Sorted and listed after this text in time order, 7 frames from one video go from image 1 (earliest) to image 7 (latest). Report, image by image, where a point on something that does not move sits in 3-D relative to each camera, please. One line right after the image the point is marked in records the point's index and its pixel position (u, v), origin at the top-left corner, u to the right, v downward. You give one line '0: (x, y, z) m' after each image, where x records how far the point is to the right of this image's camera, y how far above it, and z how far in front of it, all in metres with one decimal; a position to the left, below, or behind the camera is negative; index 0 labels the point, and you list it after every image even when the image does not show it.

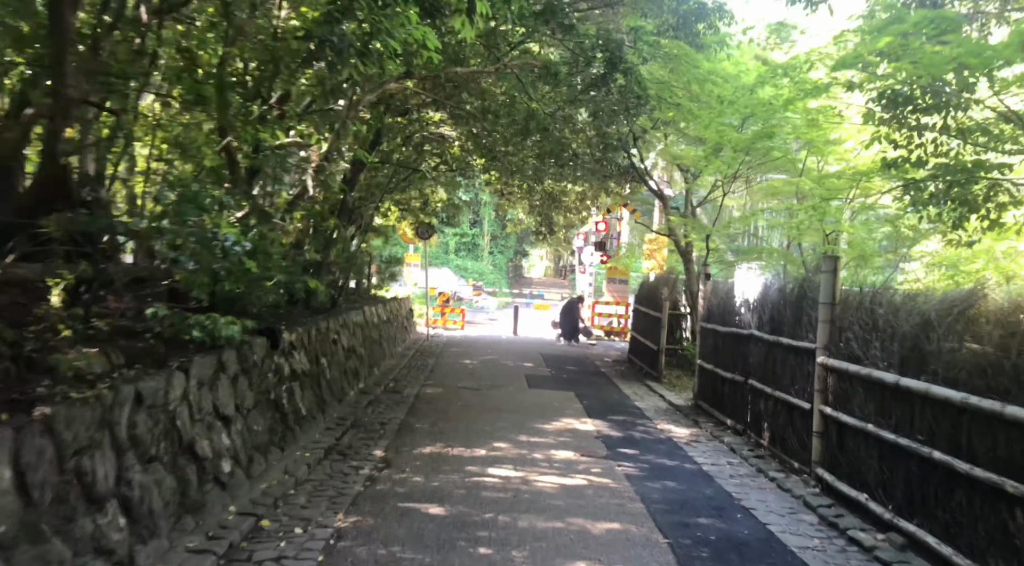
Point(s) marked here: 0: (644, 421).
0: (+1.6, -1.7, +9.3) m
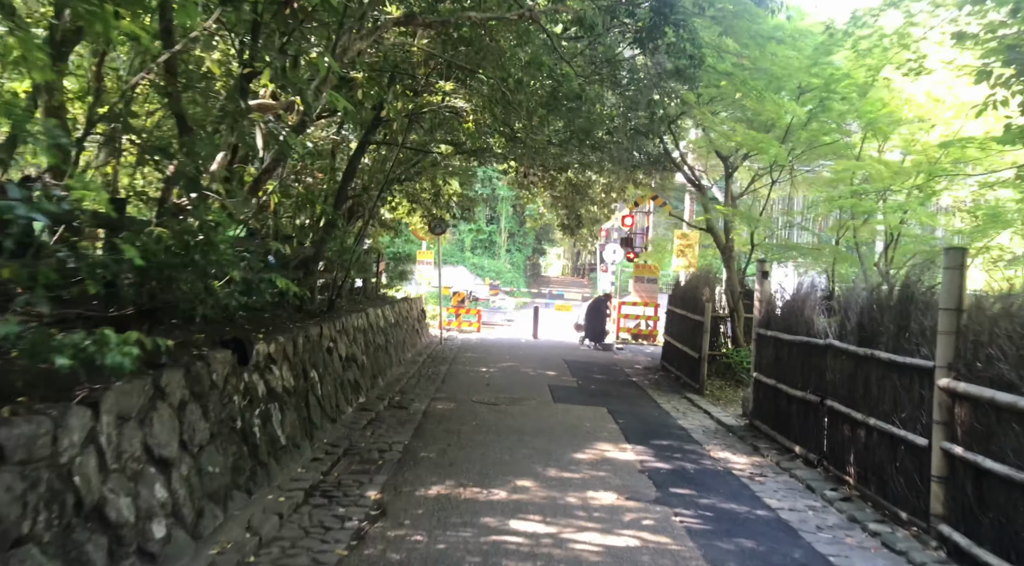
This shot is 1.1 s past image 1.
0: (+1.8, -1.7, +7.9) m
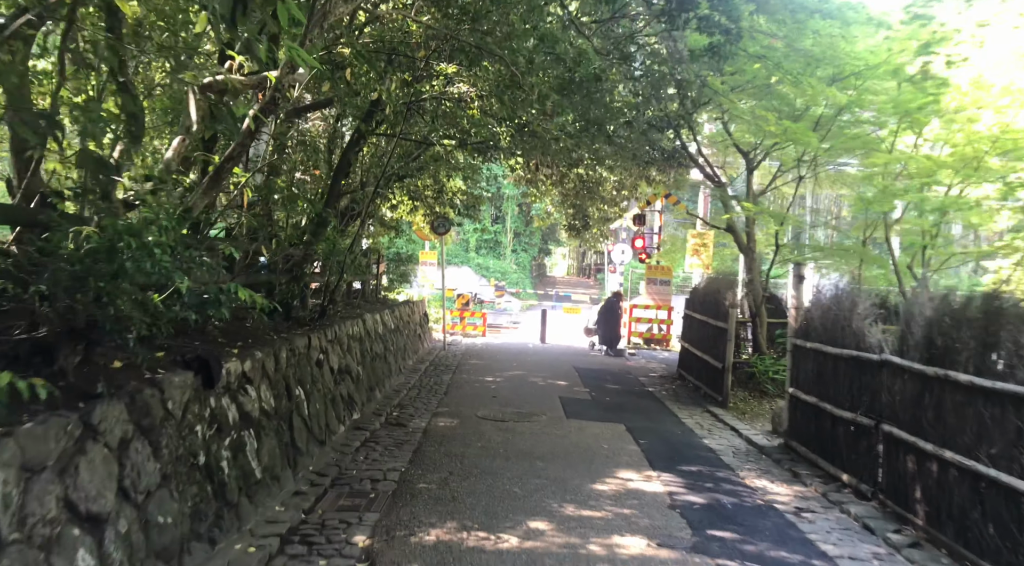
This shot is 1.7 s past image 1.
0: (+1.9, -1.7, +7.0) m
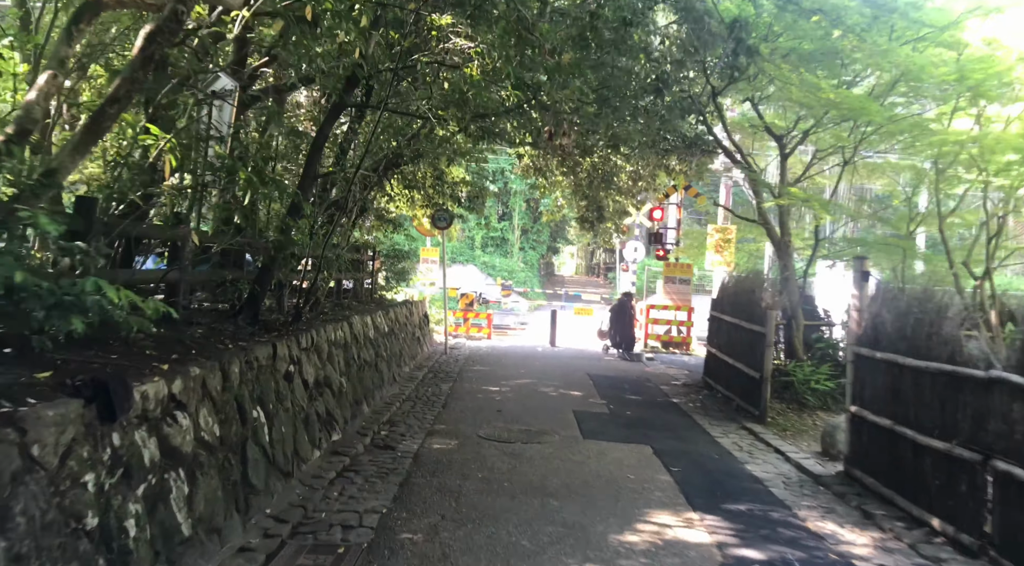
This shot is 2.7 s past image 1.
0: (+2.0, -1.7, +5.7) m
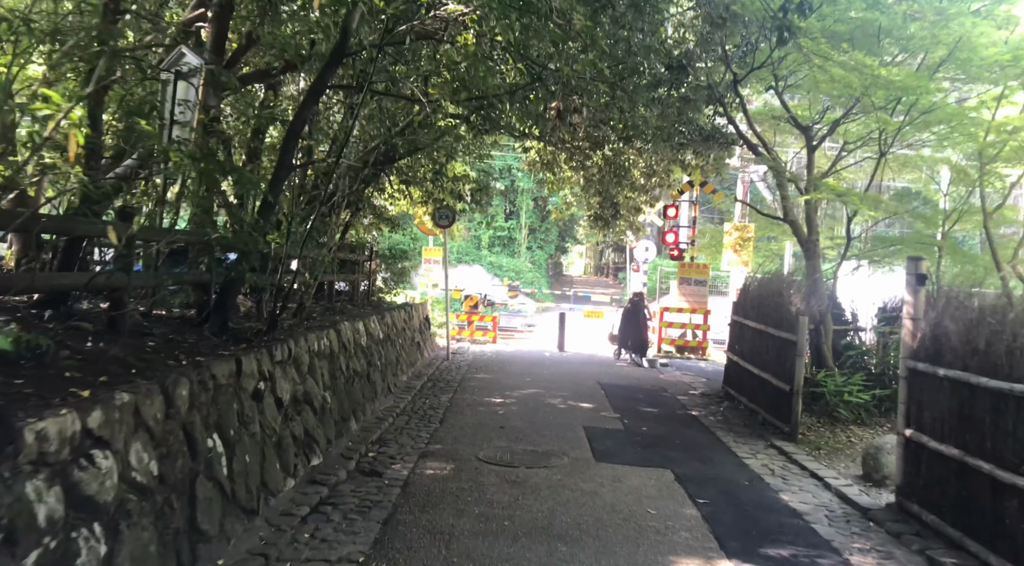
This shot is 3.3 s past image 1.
0: (+2.0, -1.7, +4.8) m
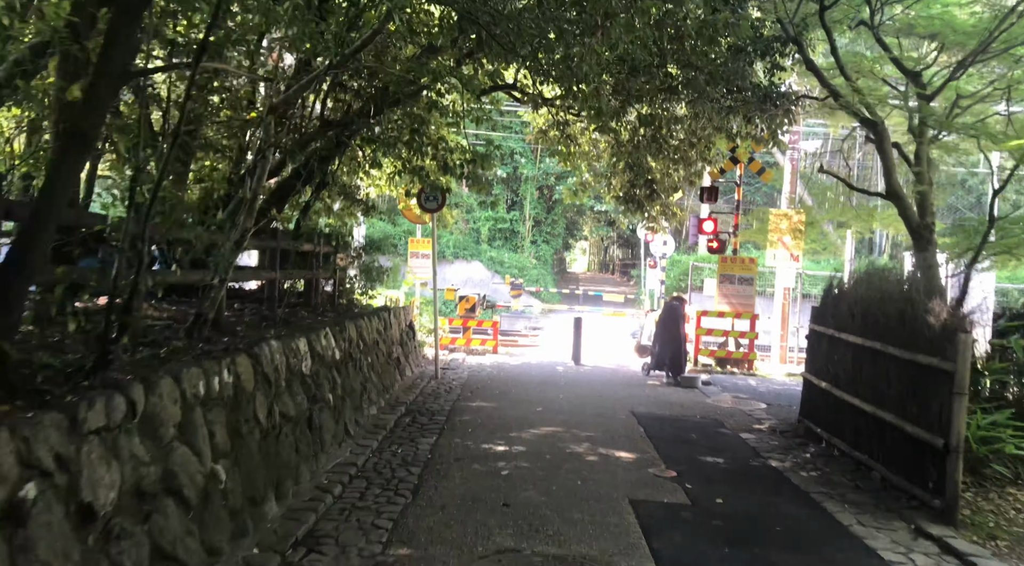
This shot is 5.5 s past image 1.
0: (+2.1, -1.7, +2.0) m
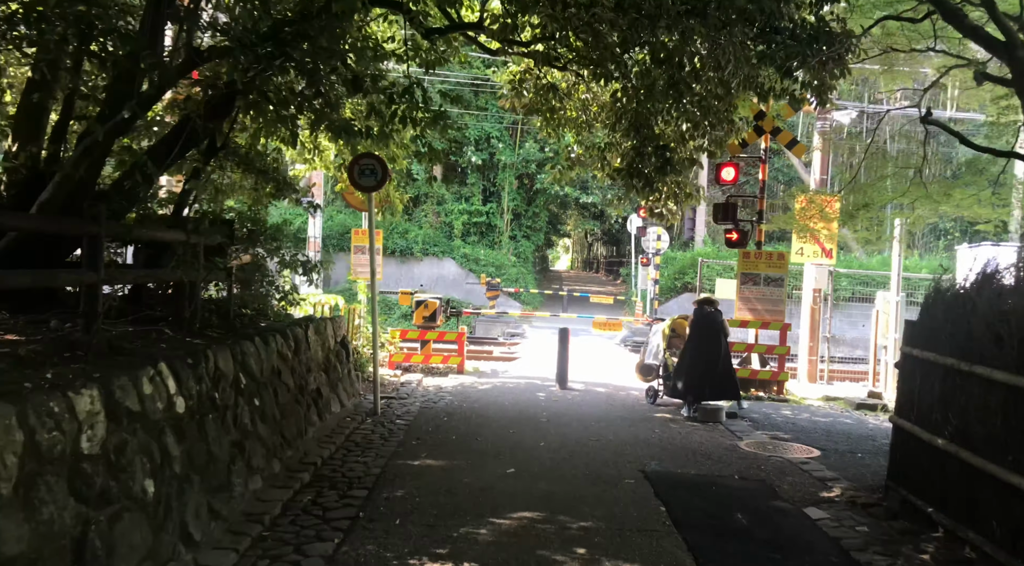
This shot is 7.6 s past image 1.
0: (+1.9, -1.8, -0.8) m
